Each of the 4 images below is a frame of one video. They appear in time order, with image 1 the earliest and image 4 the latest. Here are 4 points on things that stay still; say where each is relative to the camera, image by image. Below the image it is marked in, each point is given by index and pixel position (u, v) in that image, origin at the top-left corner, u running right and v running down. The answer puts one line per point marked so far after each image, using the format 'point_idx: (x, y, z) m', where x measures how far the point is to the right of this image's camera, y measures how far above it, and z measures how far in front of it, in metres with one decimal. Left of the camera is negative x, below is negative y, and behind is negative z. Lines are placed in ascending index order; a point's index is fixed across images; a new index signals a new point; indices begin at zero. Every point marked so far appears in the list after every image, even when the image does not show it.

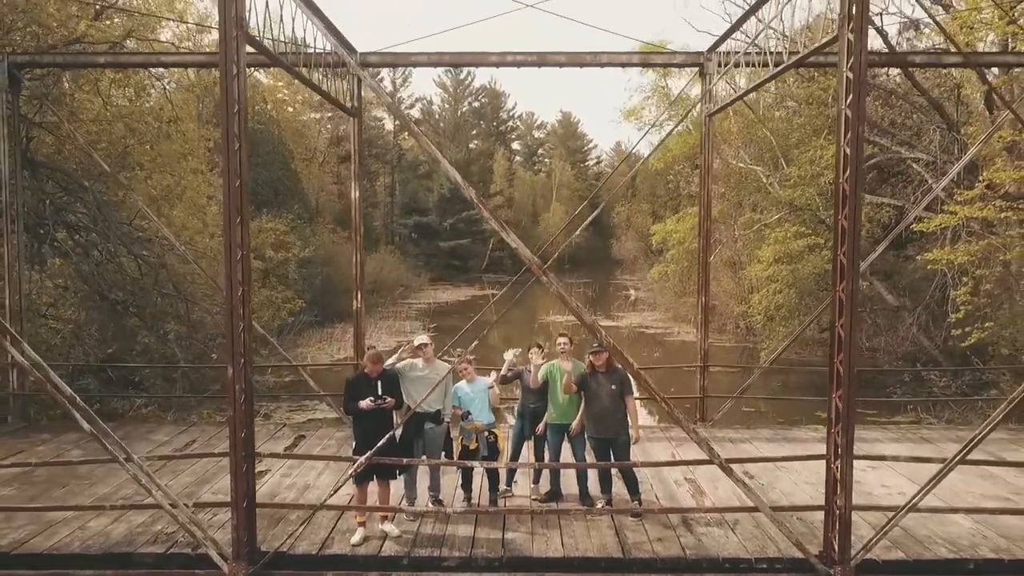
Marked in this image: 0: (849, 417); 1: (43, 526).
0: (+1.4, -0.5, +3.2) m
1: (-2.3, -1.2, +4.1) m
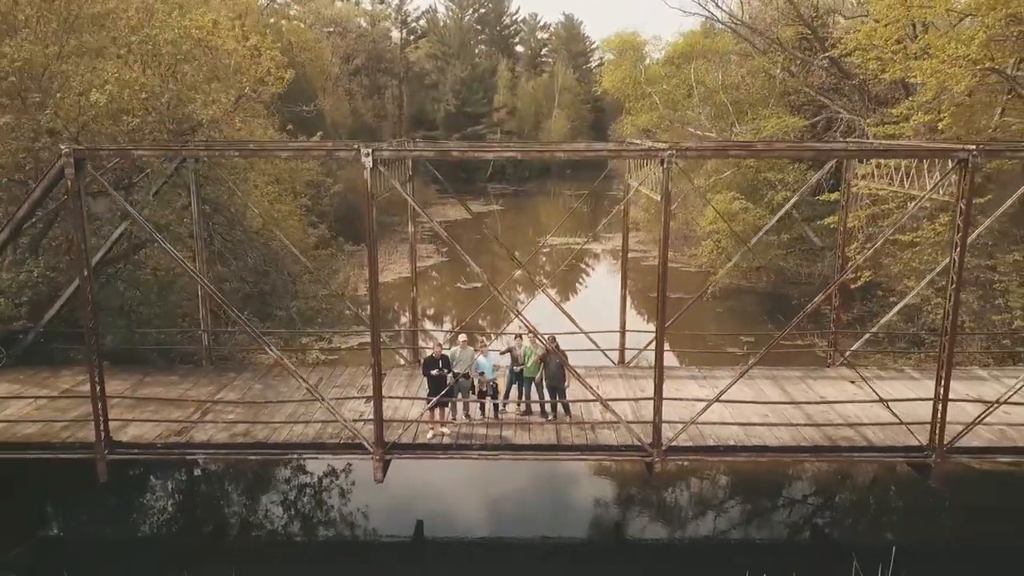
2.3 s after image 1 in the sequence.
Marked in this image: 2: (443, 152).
0: (+1.3, -0.8, +7.1) m
1: (-2.4, -1.4, +8.1) m
2: (-0.6, +1.3, +7.4) m
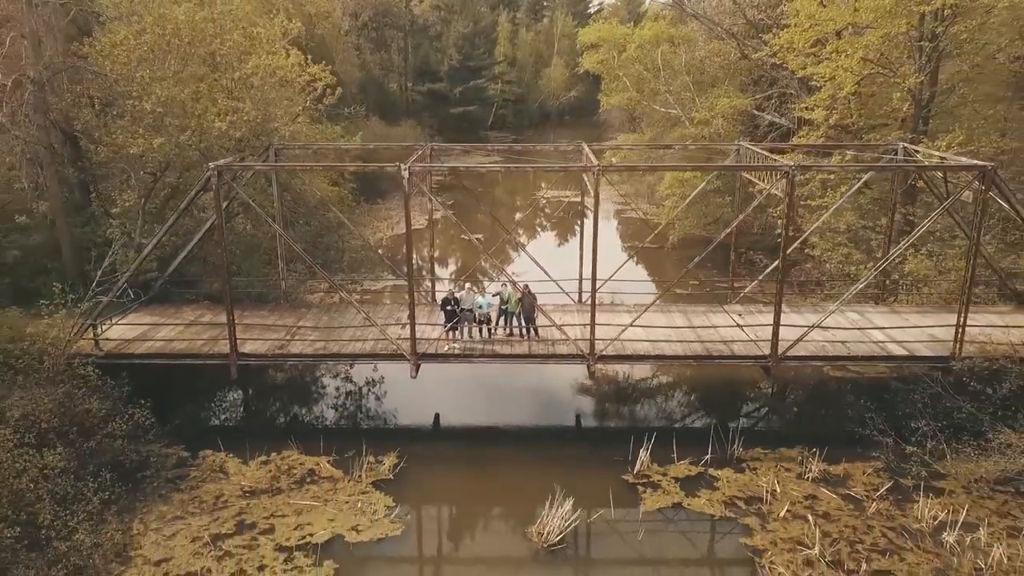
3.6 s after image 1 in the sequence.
0: (+1.1, -0.3, +11.2) m
1: (-2.6, -0.9, +12.2) m
2: (-0.8, +1.8, +11.3) m
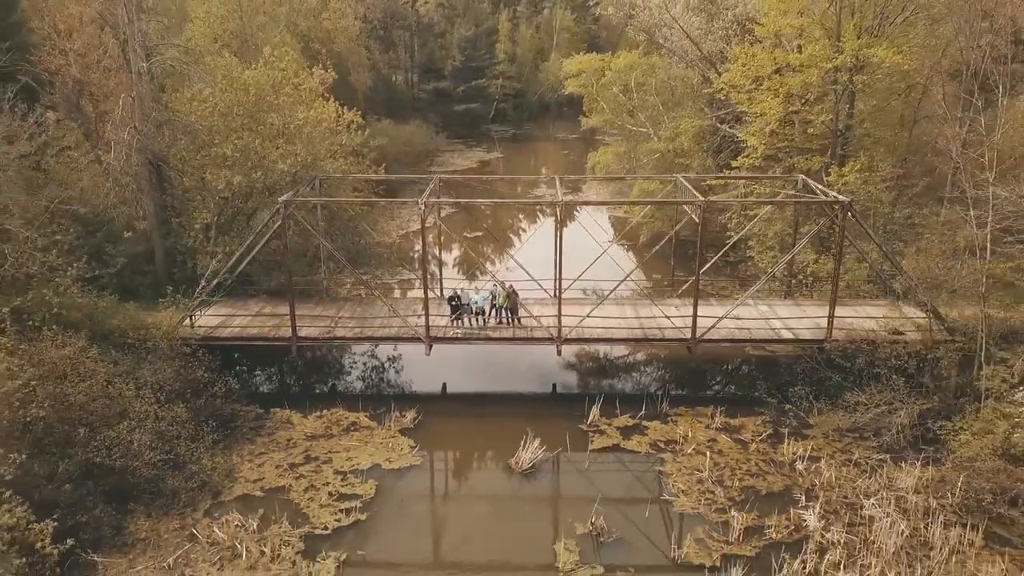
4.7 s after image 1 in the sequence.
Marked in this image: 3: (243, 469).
0: (+0.9, -0.4, +15.3) m
1: (-2.8, -0.9, +16.4) m
2: (-1.1, +1.7, +15.4) m
3: (-4.6, -3.1, +13.7) m
